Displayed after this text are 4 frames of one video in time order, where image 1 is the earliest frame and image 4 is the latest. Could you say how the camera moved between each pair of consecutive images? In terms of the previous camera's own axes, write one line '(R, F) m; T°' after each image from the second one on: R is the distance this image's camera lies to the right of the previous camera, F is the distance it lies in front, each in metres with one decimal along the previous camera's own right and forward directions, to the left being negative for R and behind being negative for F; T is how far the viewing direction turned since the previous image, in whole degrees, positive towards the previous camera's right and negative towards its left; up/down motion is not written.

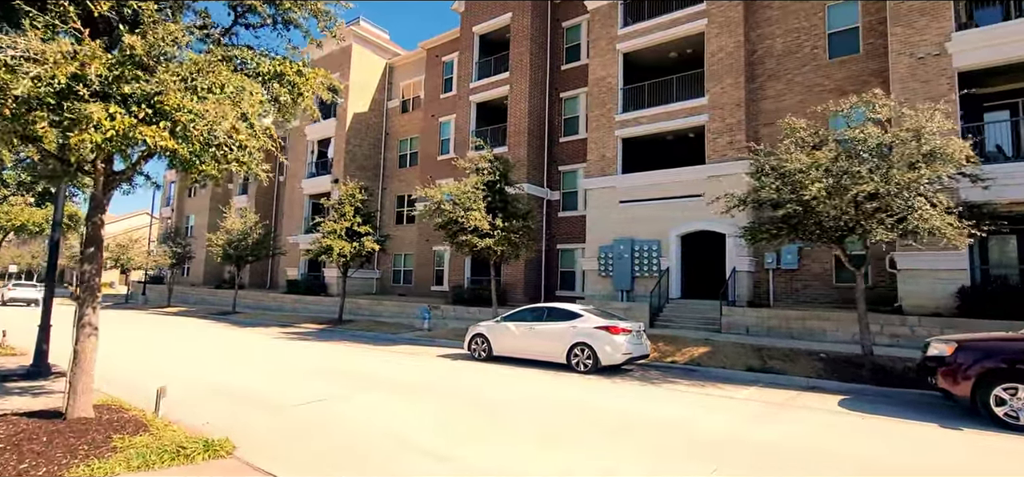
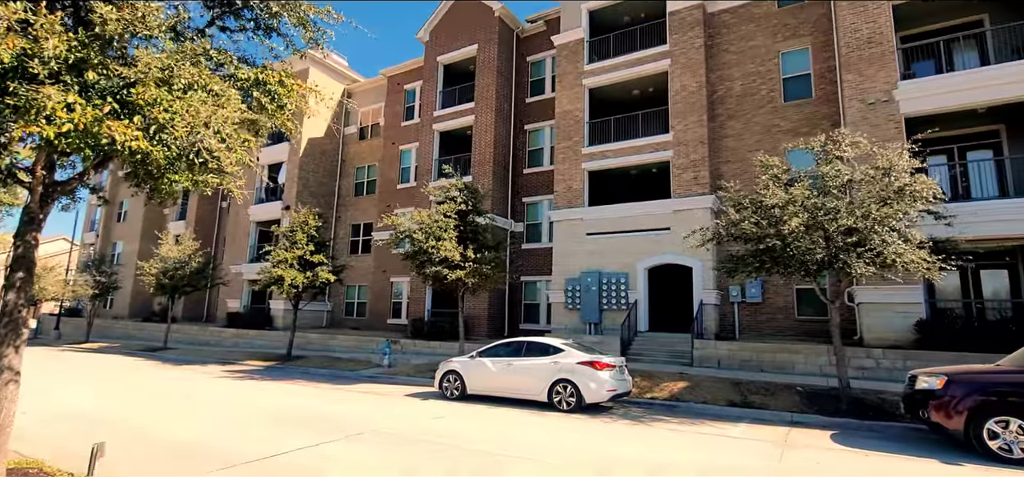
(-0.6, +0.5) m; +6°
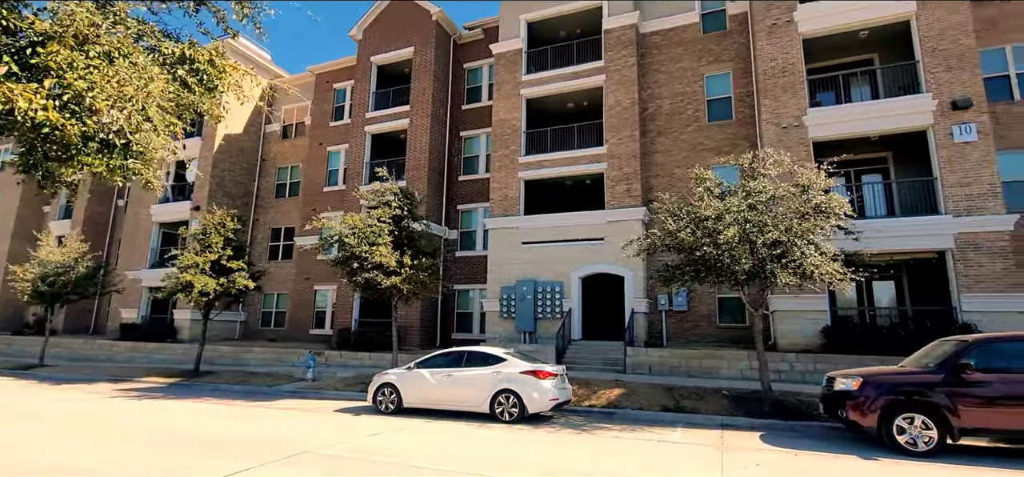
(-0.4, +0.2) m; +9°
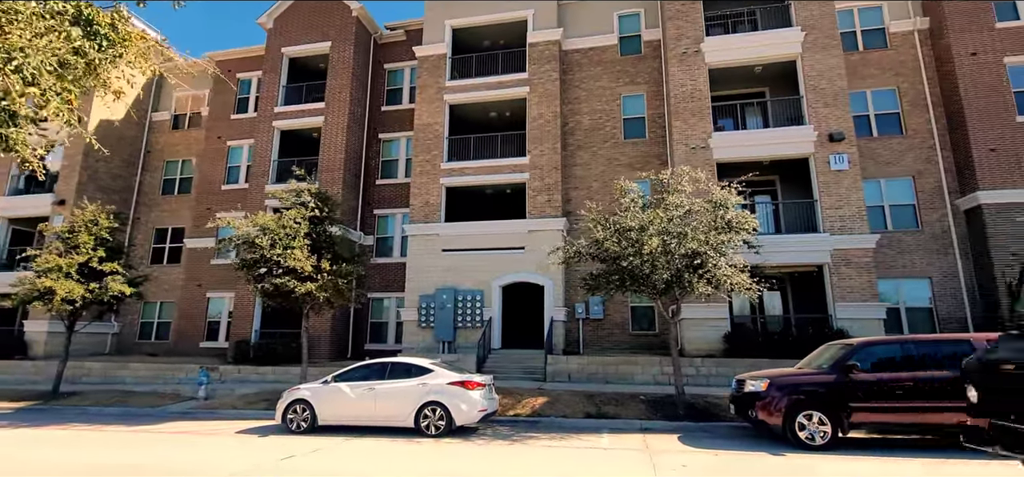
(-0.4, +0.2) m; +10°
